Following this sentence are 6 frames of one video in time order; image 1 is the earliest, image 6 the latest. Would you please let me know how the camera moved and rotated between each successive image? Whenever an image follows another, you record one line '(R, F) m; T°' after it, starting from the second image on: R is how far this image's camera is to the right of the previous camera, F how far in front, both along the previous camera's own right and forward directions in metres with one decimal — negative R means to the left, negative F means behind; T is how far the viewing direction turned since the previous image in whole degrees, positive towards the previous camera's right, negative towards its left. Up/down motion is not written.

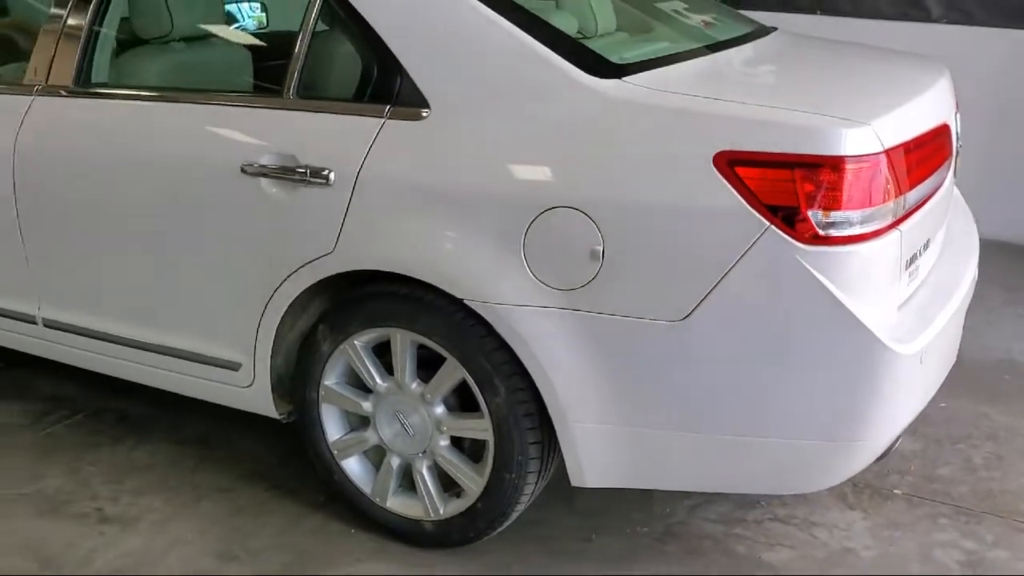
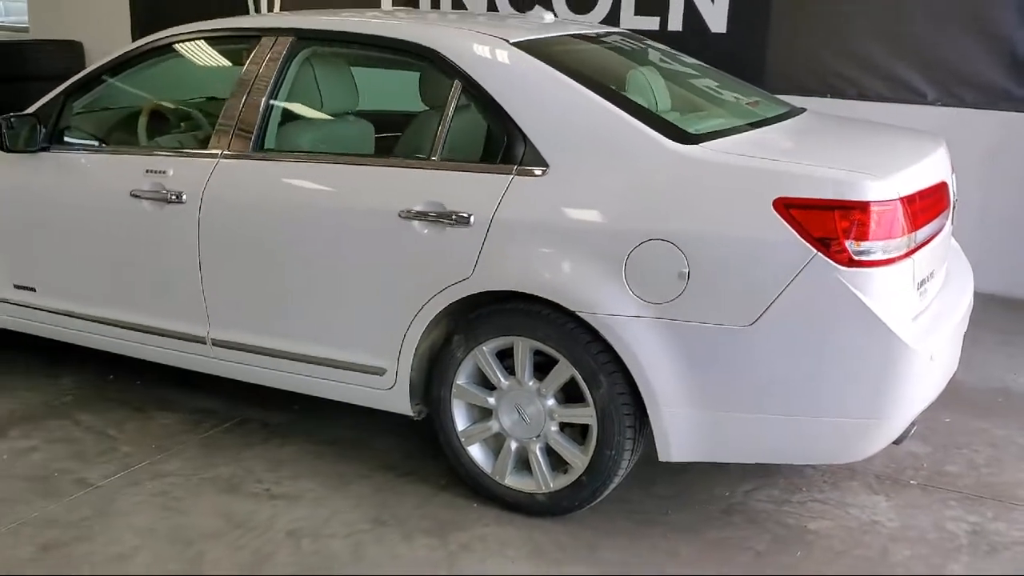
(-0.3, -0.6) m; 0°
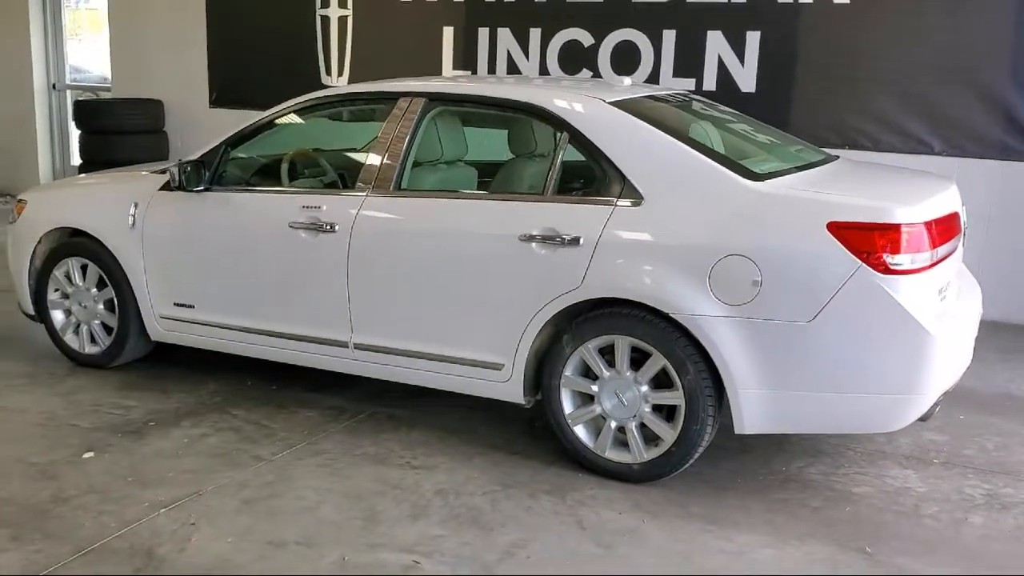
(-0.4, -0.7) m; 0°
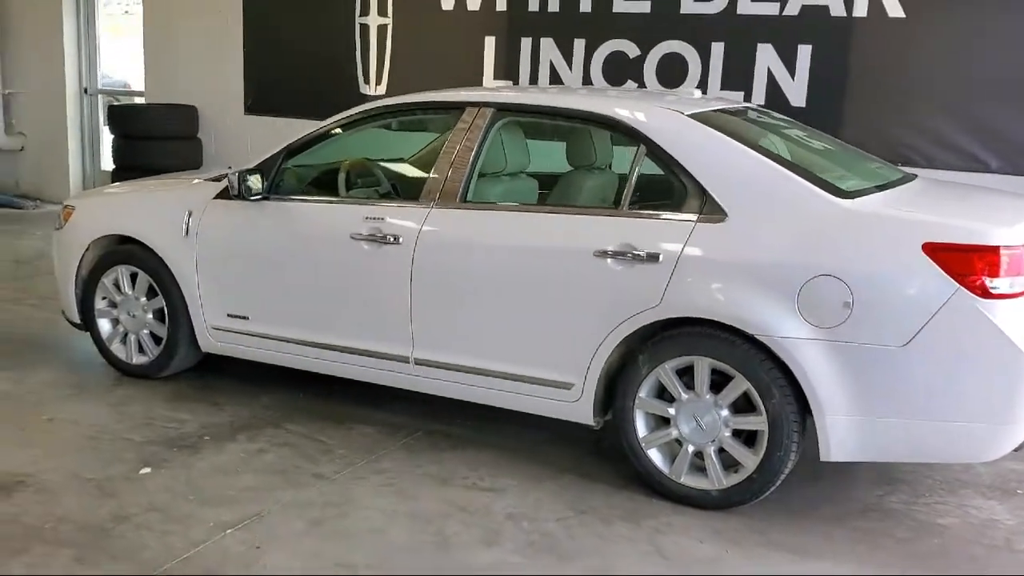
(-0.2, +0.1) m; 0°
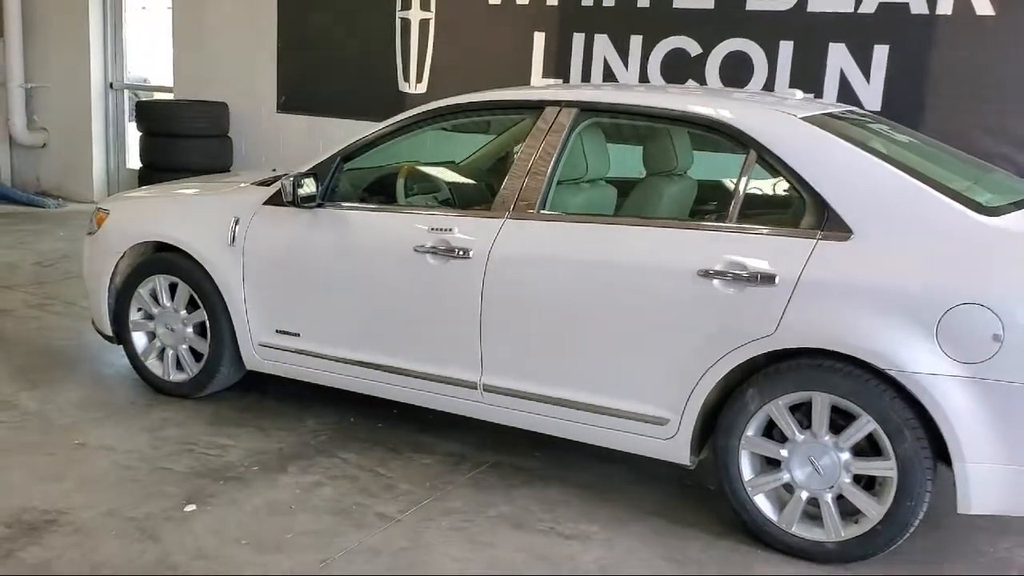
(-0.3, +0.4) m; -1°
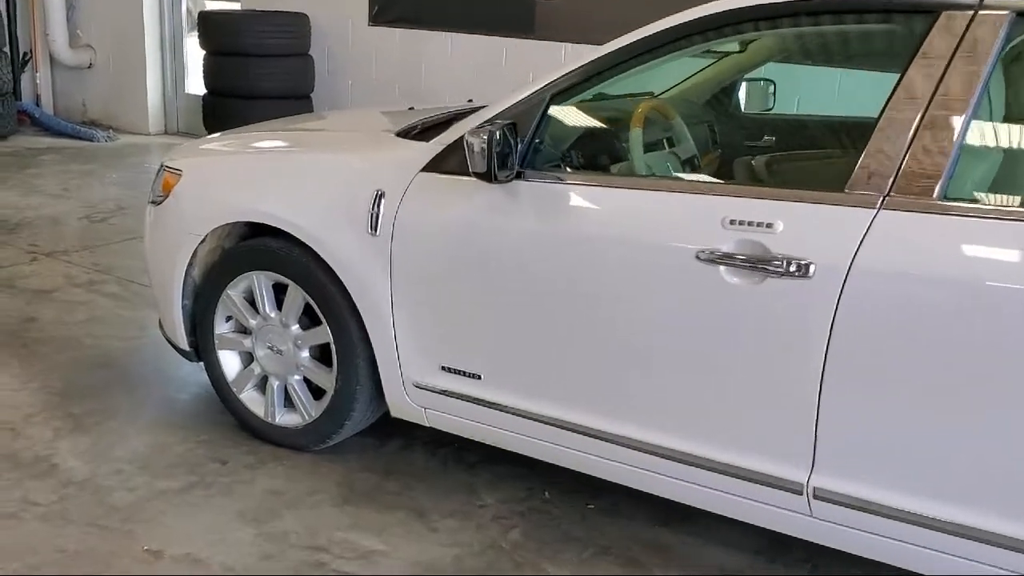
(-0.7, +1.5) m; -3°
